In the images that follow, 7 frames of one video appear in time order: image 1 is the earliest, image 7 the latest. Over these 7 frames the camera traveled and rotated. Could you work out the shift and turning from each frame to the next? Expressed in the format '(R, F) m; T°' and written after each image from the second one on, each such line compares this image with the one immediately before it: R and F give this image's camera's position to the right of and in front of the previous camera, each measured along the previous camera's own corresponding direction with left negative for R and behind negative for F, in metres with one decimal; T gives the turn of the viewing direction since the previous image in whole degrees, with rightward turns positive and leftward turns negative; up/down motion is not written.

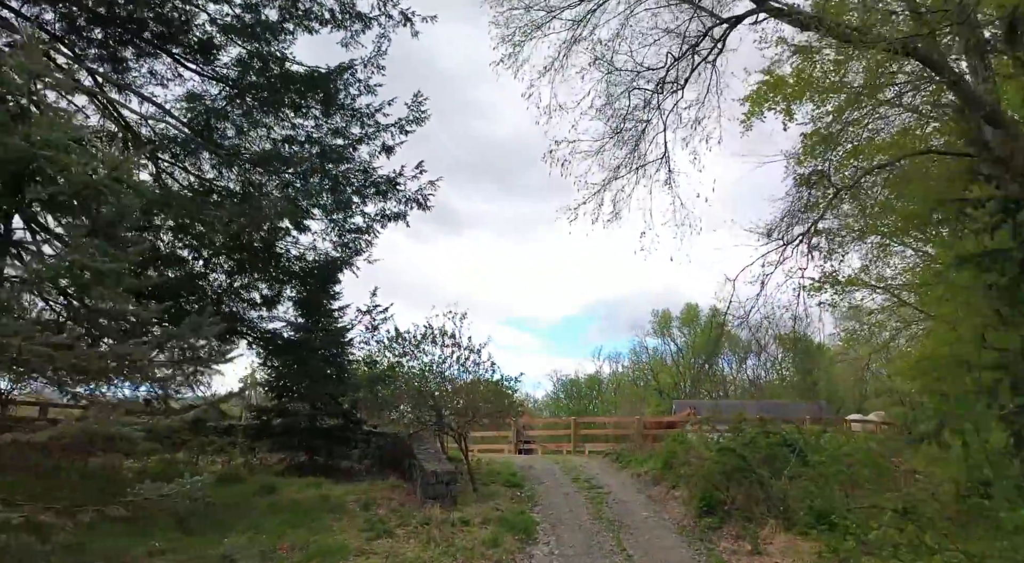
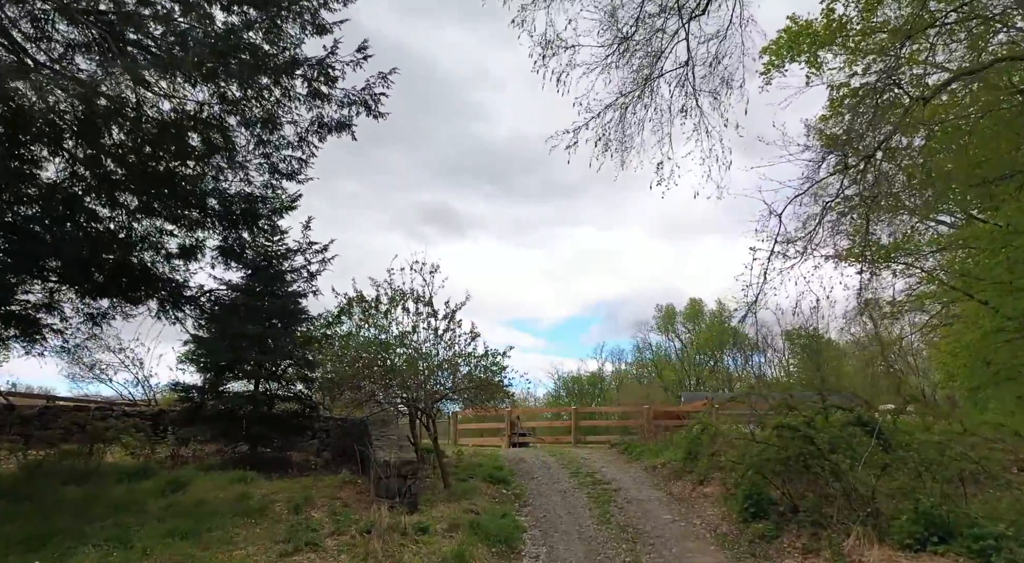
(+0.3, +2.4) m; 0°
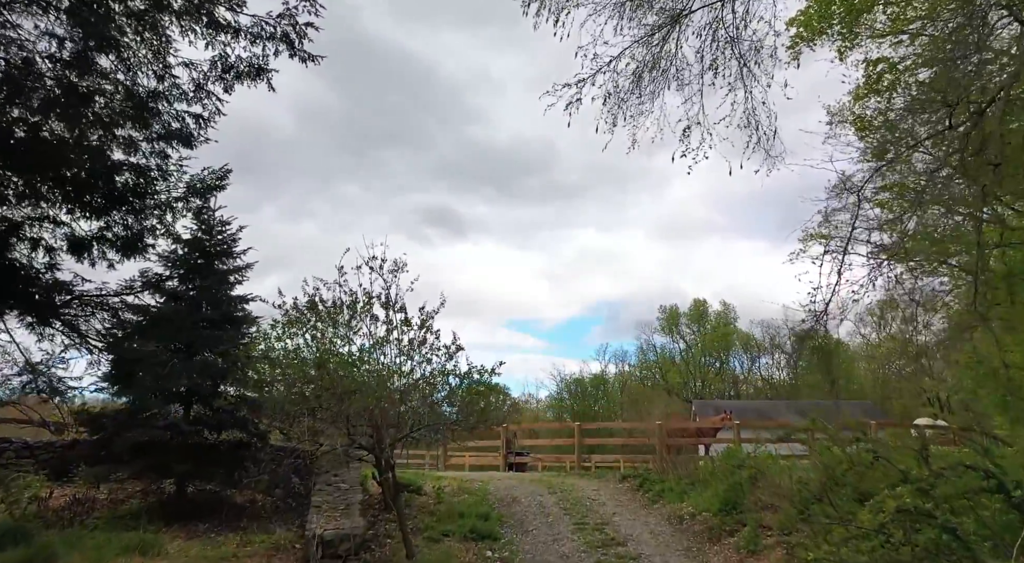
(+0.2, +2.1) m; 0°
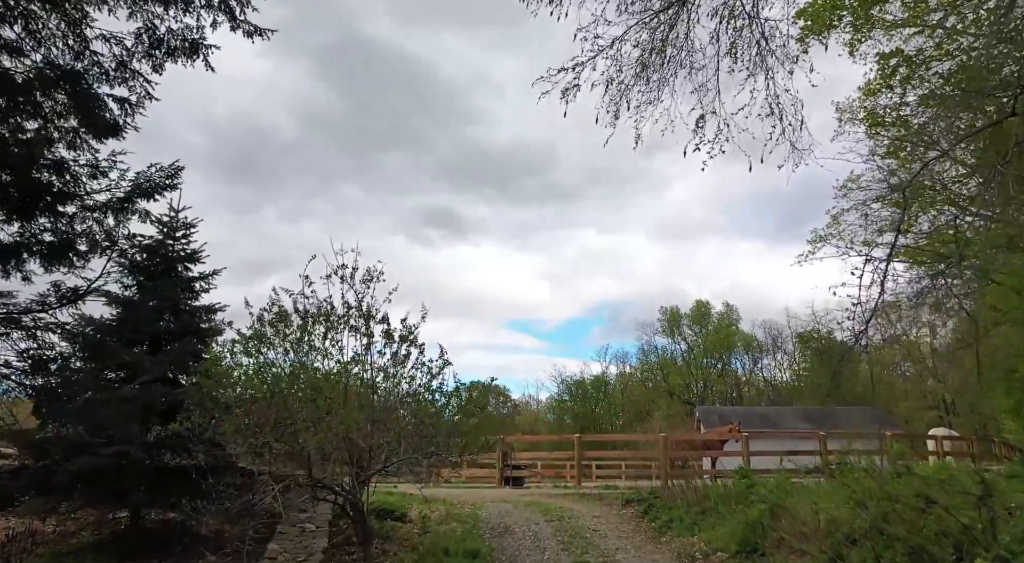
(+0.1, +0.9) m; 0°
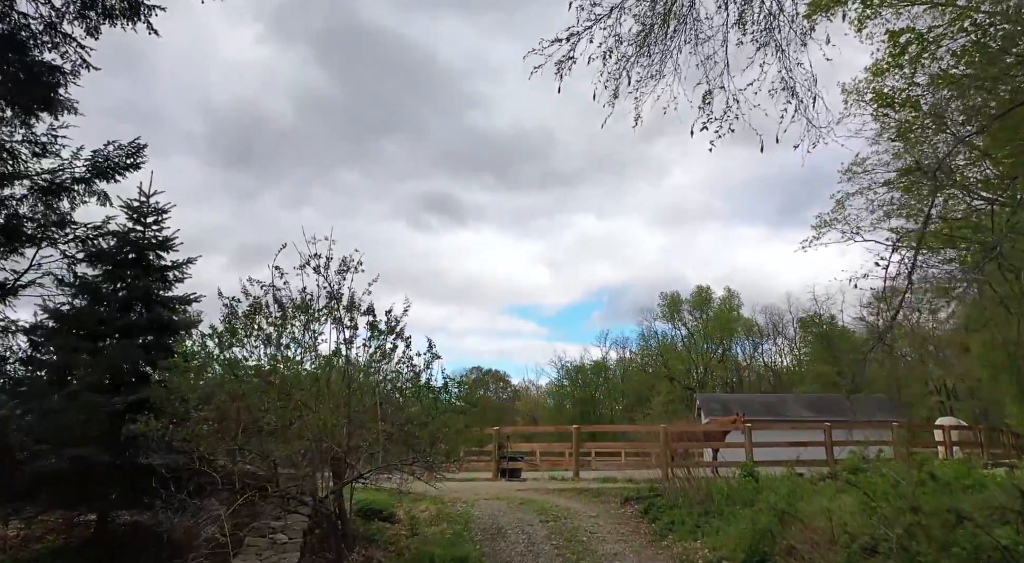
(+0.1, +0.5) m; 0°
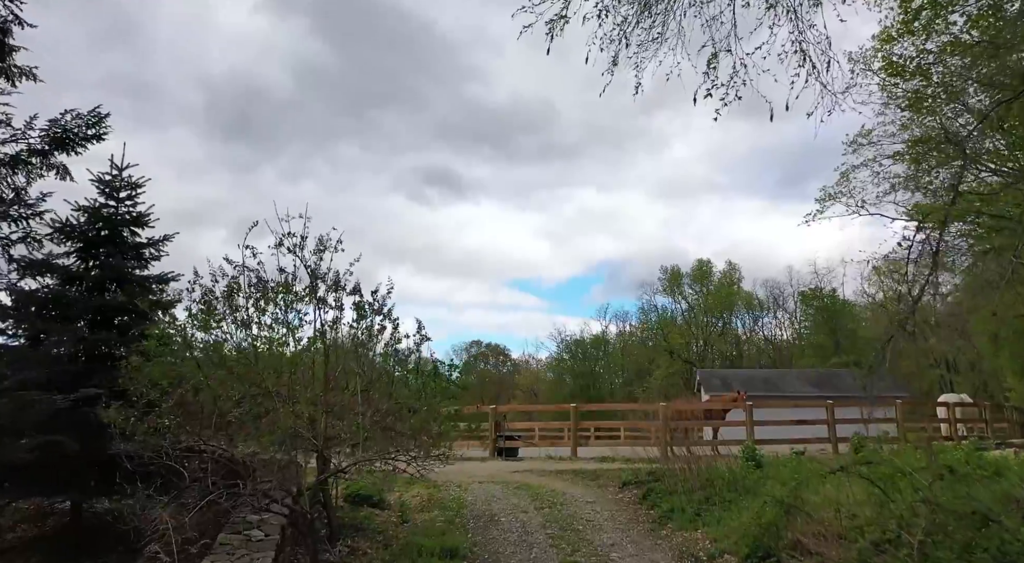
(+0.1, +0.4) m; 0°
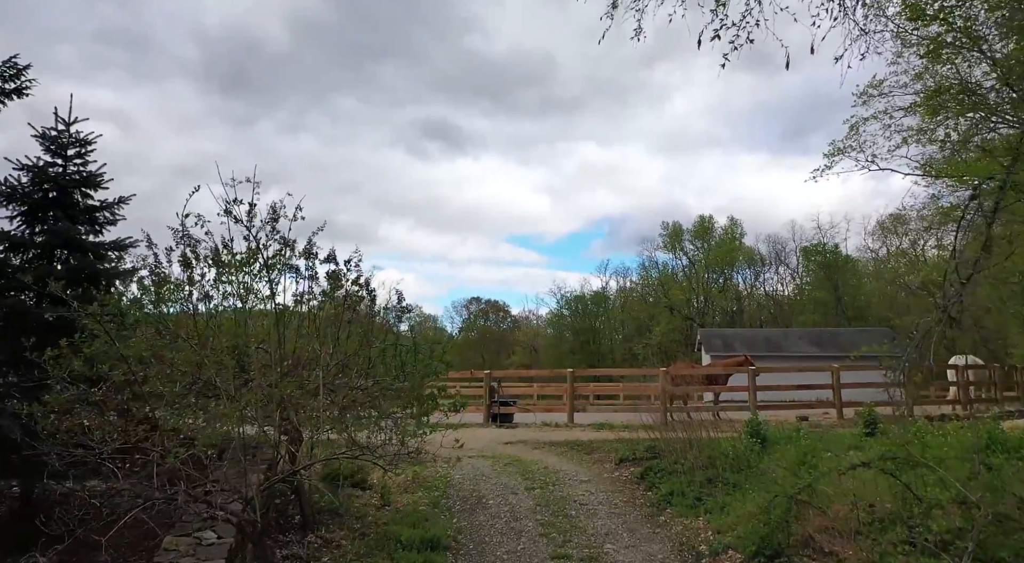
(+0.2, +0.7) m; 0°
